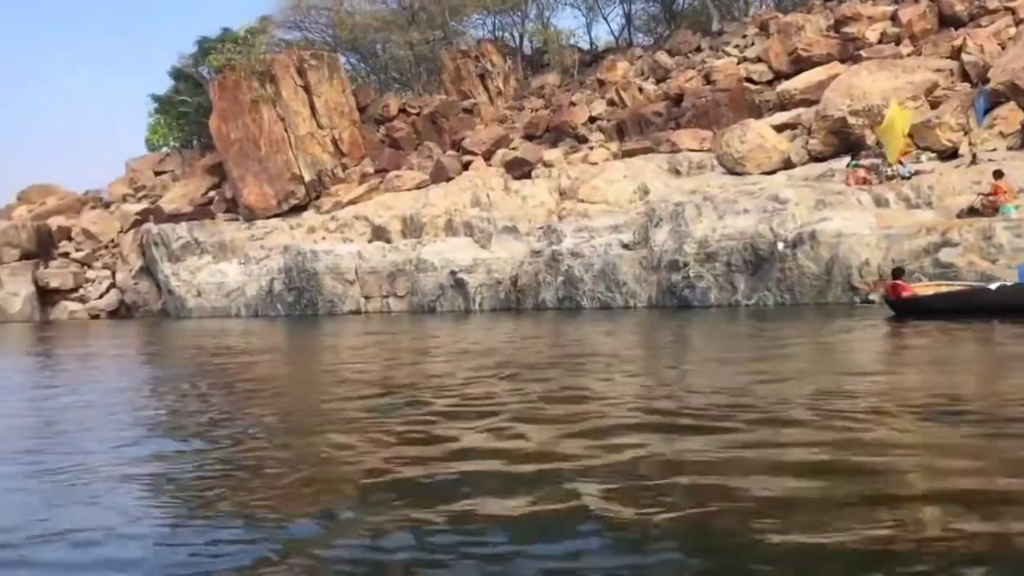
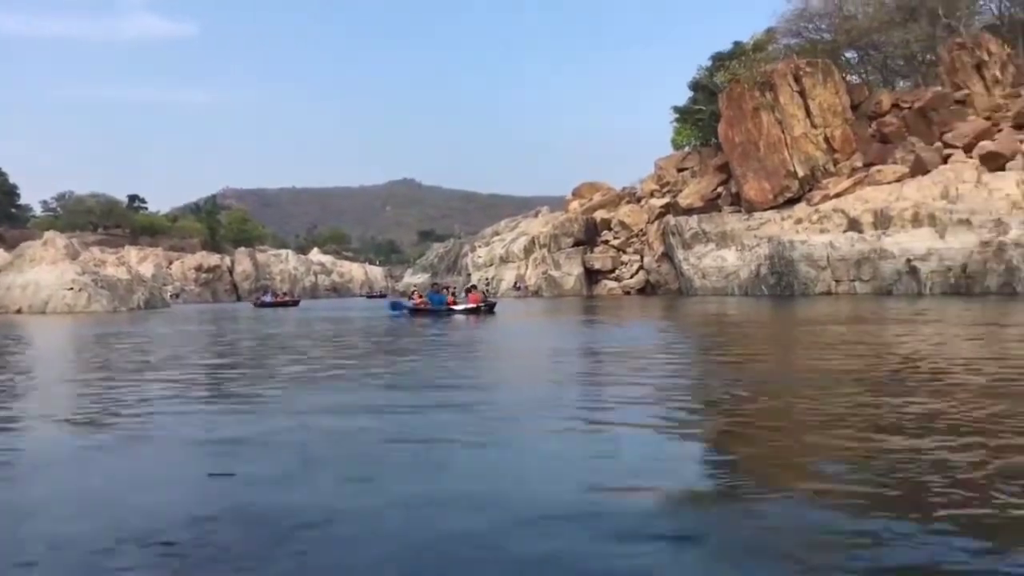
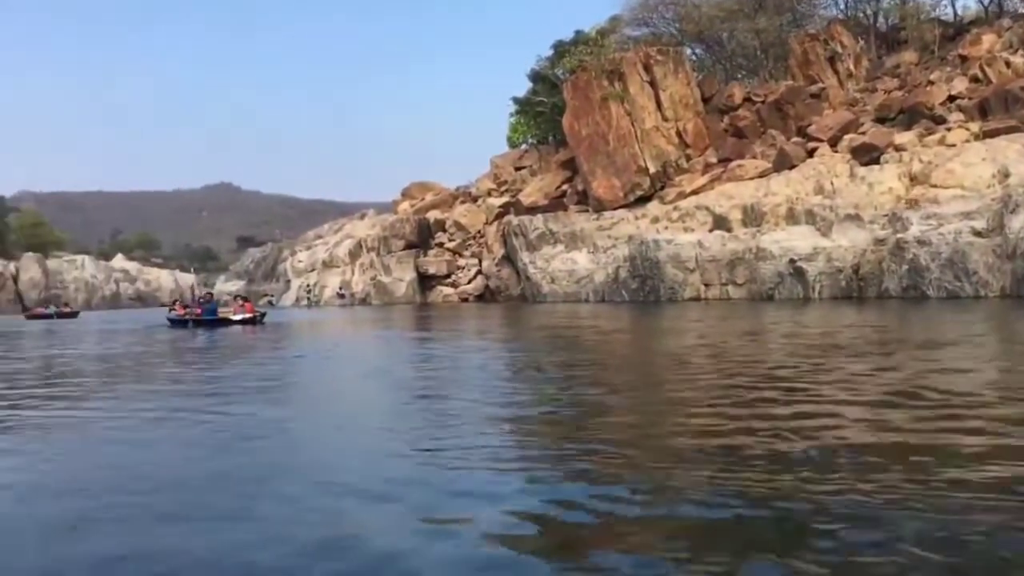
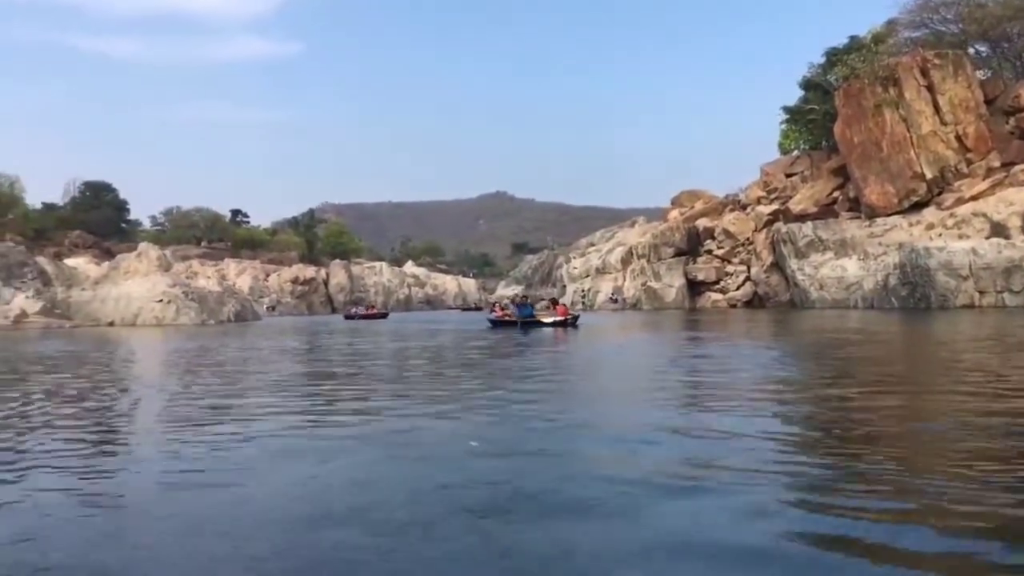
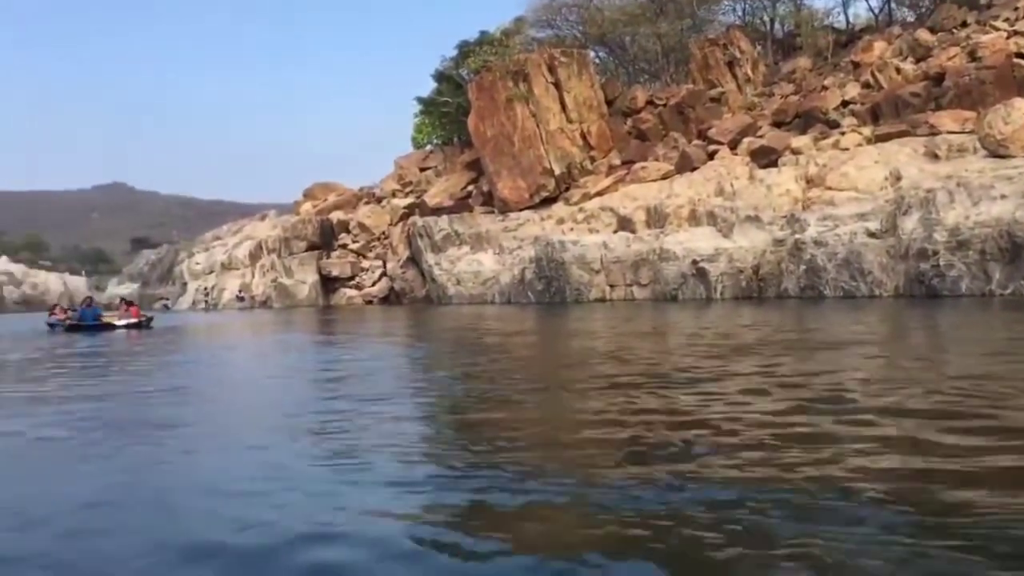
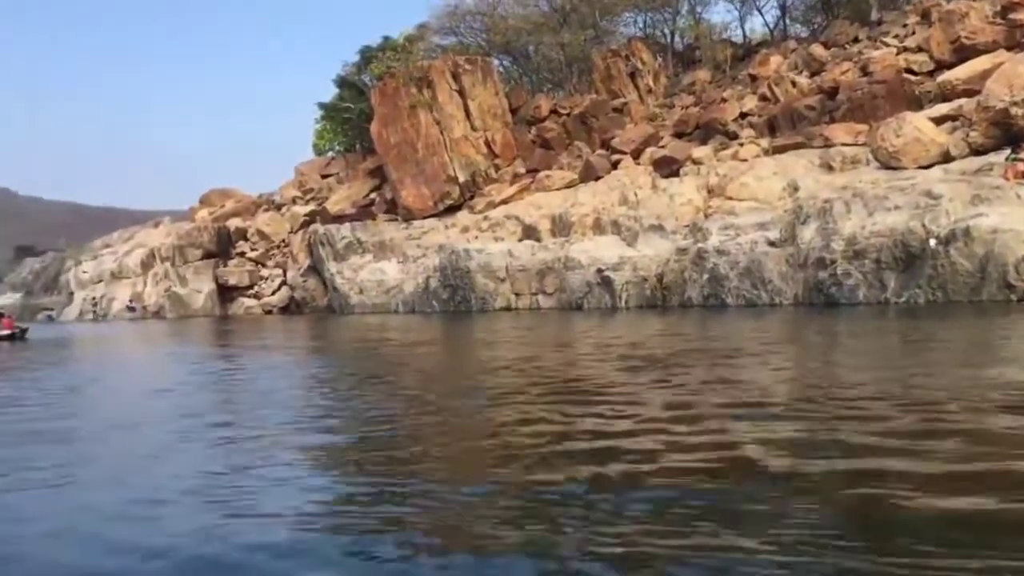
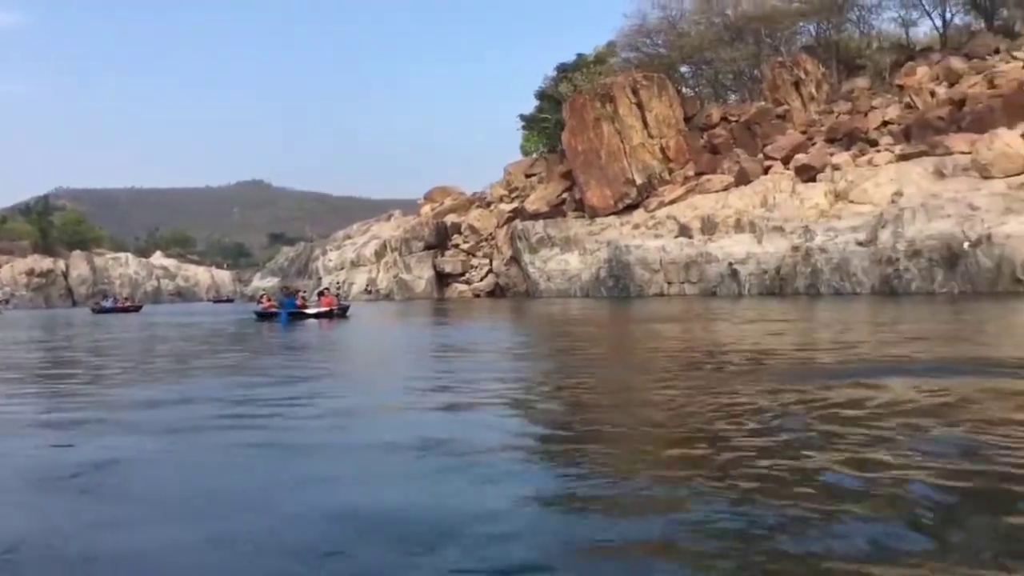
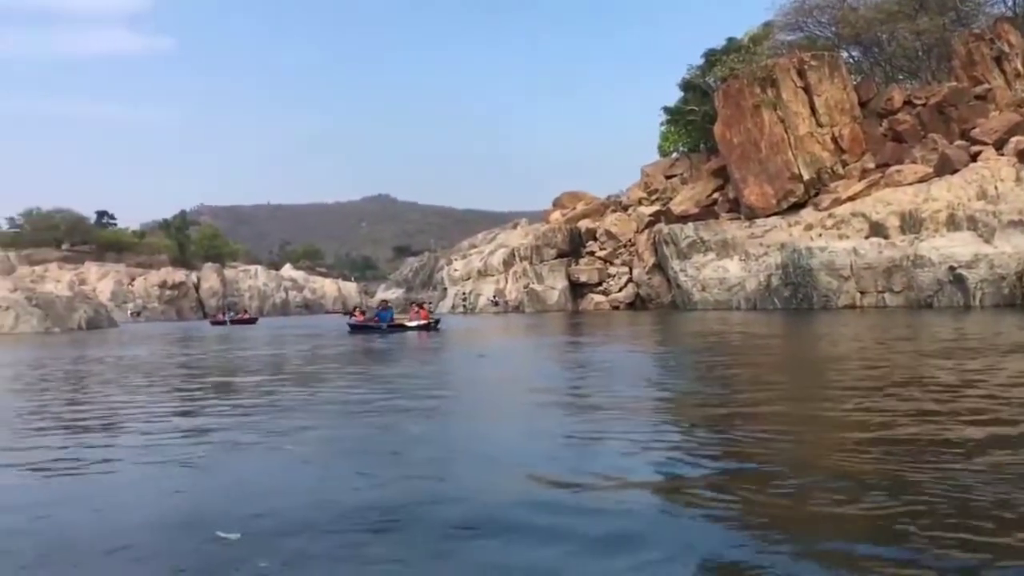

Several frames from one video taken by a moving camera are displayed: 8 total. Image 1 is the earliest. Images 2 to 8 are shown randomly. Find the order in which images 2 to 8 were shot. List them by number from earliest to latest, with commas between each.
6, 5, 3, 8, 4, 2, 7
